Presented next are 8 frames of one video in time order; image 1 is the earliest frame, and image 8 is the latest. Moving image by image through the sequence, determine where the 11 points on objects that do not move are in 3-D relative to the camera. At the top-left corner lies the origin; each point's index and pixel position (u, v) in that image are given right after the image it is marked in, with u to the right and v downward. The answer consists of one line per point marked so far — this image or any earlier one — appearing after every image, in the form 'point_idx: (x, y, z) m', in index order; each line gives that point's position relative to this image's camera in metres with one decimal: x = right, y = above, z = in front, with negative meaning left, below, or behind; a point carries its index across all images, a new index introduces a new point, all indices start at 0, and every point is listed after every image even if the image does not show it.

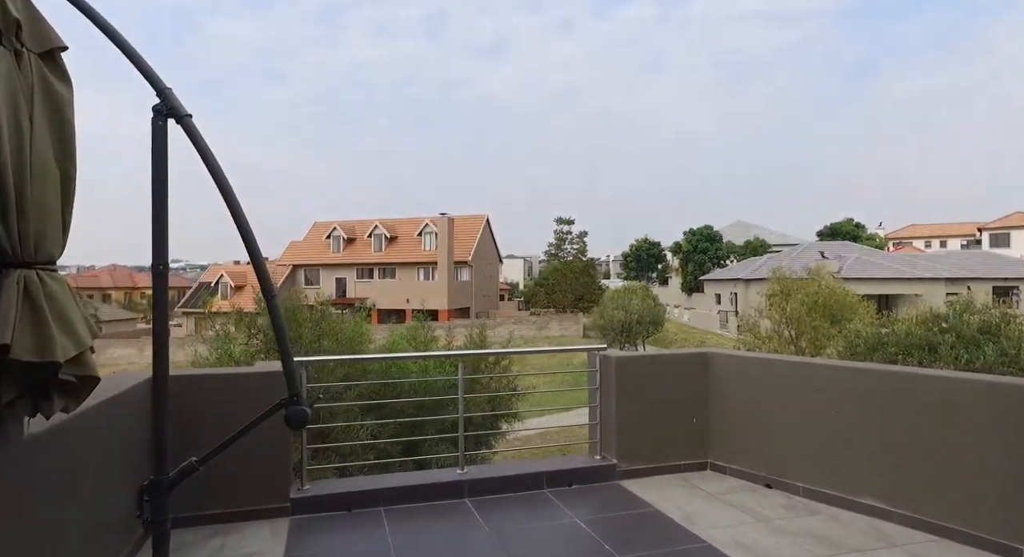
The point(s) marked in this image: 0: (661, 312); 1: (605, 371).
0: (+3.9, -0.9, +18.3) m
1: (+0.4, -0.5, +3.3) m
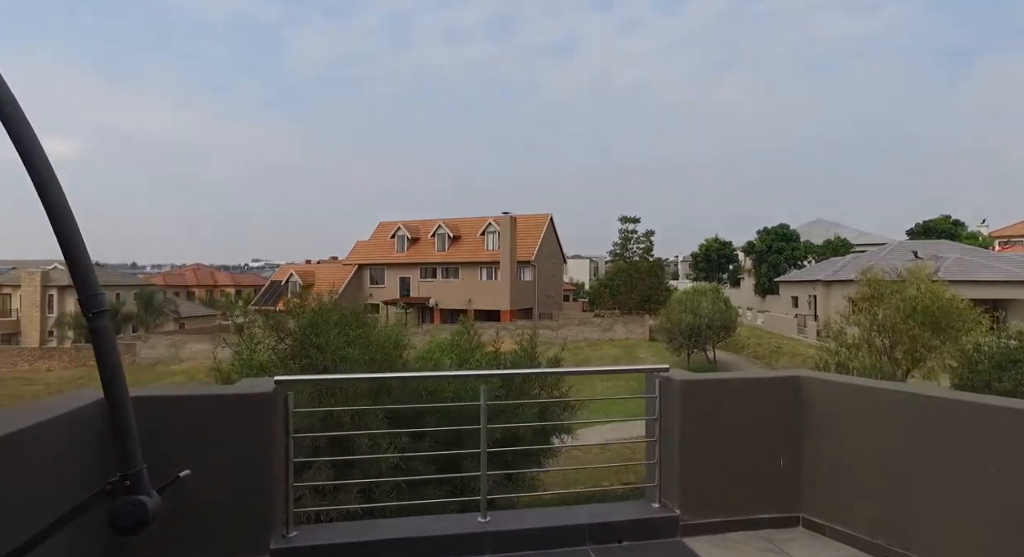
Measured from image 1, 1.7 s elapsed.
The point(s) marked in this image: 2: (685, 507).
0: (+5.5, -0.9, +17.3) m
1: (+0.6, -0.5, +2.7) m
2: (+0.6, -0.8, +2.6) m
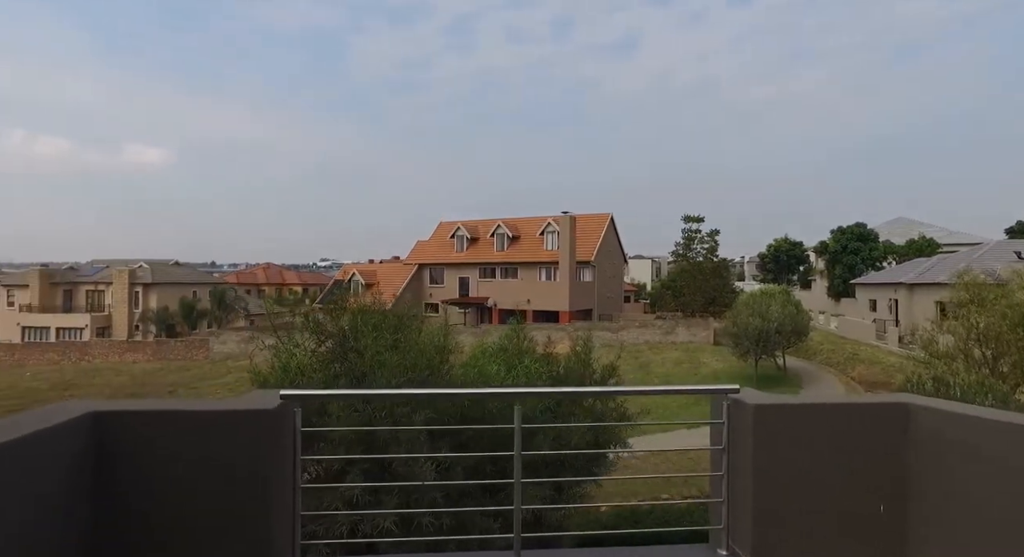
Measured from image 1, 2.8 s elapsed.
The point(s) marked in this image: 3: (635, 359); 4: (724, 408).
0: (+6.9, -1.0, +16.4) m
1: (+0.7, -0.5, +2.3) m
2: (+0.8, -0.9, +2.2) m
3: (+3.3, -2.2, +18.8) m
4: (+0.8, -0.5, +2.5) m
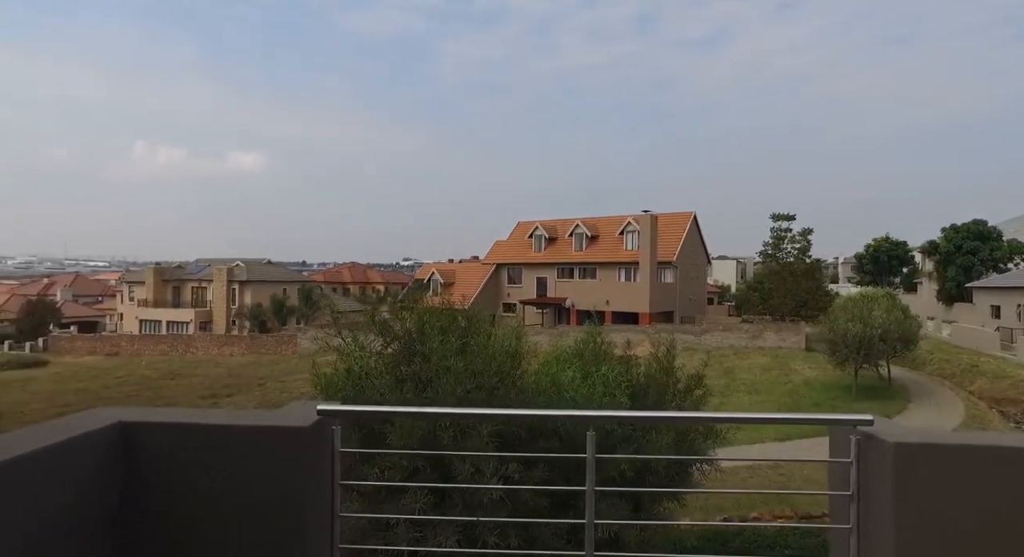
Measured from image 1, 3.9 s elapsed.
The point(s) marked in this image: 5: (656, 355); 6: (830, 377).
0: (+8.6, -1.0, +15.2) m
1: (+0.9, -0.5, +1.9) m
2: (+1.0, -0.9, +1.8) m
3: (+5.3, -2.2, +18.0) m
4: (+1.0, -0.5, +2.1) m
5: (+2.2, -1.2, +10.6) m
6: (+7.4, -2.3, +16.3) m
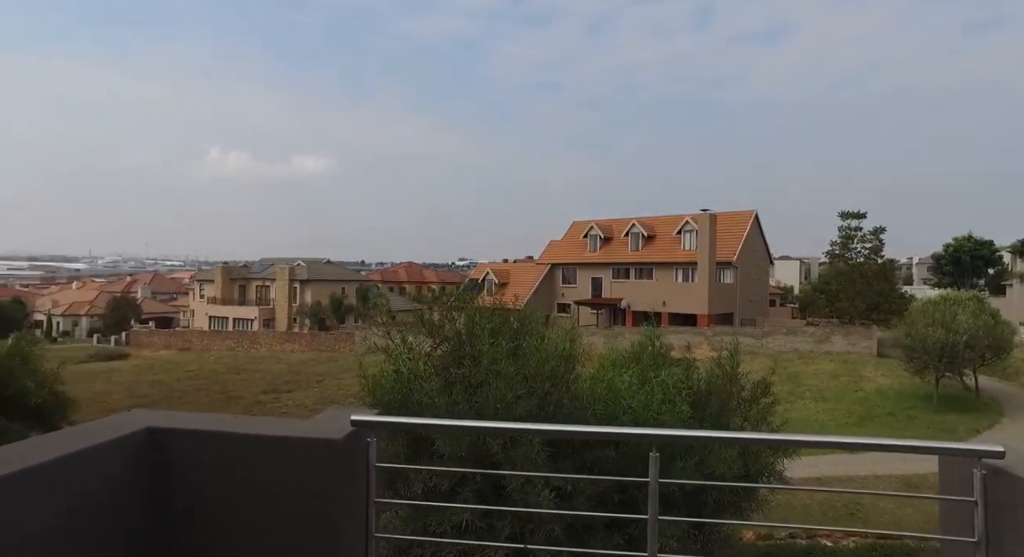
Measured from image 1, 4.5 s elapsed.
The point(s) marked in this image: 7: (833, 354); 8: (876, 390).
0: (+9.7, -1.1, +14.2) m
1: (+1.0, -0.5, +1.5) m
2: (+1.1, -0.9, +1.4) m
3: (+6.7, -2.2, +17.3) m
4: (+1.1, -0.5, +1.7) m
5: (+3.0, -1.2, +10.2) m
6: (+8.6, -2.3, +15.4) m
7: (+8.9, -2.1, +19.4) m
8: (+7.7, -2.4, +14.9) m
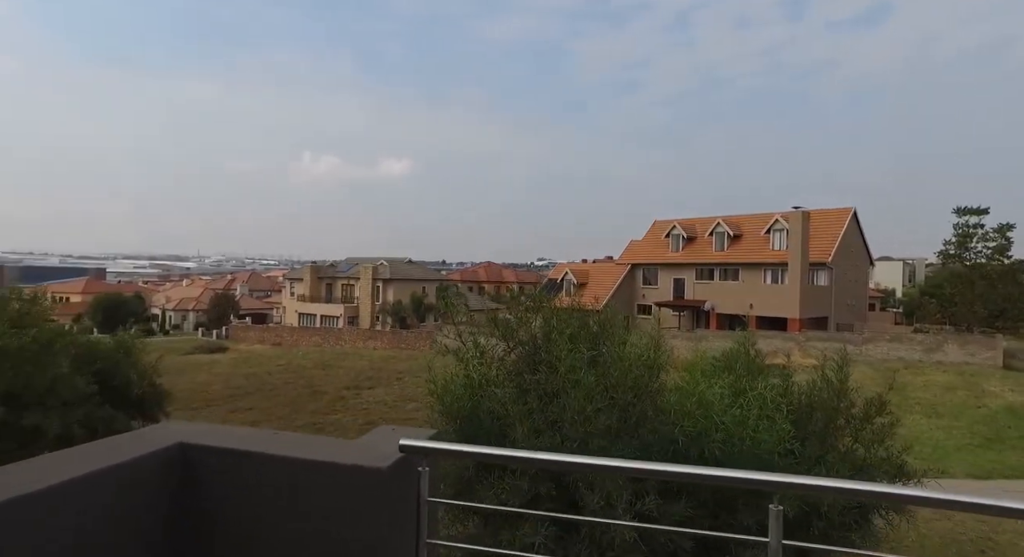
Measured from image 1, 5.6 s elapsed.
0: (+11.2, -1.1, +12.5) m
1: (+1.1, -0.5, +0.8) m
2: (+1.1, -0.9, +0.7) m
3: (+8.5, -2.3, +15.8) m
4: (+1.3, -0.5, +1.0) m
5: (+4.0, -1.2, +9.2) m
6: (+10.2, -2.4, +13.7) m
7: (+10.9, -2.1, +17.7) m
8: (+9.3, -2.4, +13.4) m
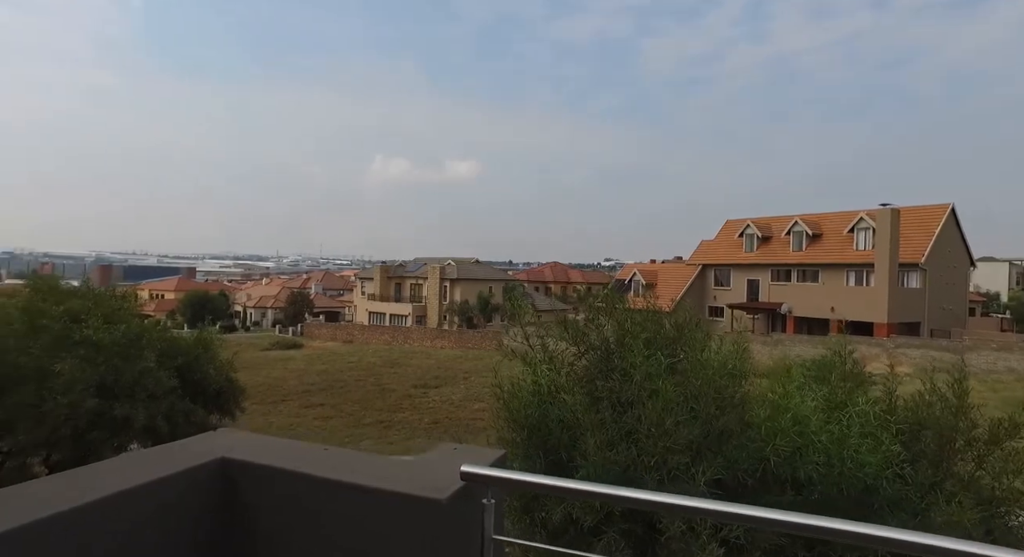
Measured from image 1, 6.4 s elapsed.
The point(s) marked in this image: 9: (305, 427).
0: (+12.3, -1.2, +10.8) m
1: (+1.2, -0.5, +0.1) m
2: (+1.2, -0.9, 0.0) m
3: (+10.0, -2.3, +14.4) m
4: (+1.4, -0.5, +0.3) m
5: (+4.9, -1.2, +8.2) m
6: (+11.4, -2.5, +12.2) m
7: (+12.6, -2.2, +16.0) m
8: (+10.5, -2.5, +11.9) m
9: (-5.7, -4.0, +19.6) m
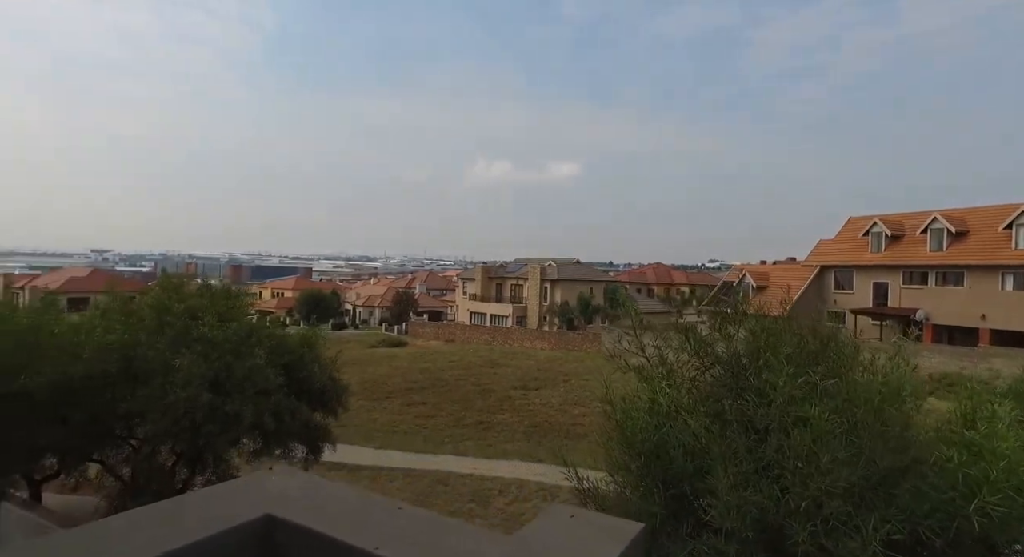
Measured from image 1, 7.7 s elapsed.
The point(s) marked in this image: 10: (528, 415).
0: (+13.7, -1.3, +7.4) m
1: (+1.2, -0.5, -1.6) m
2: (+1.2, -0.9, -1.7) m
3: (+11.9, -2.4, +11.3) m
4: (+1.4, -0.5, -1.4) m
5: (+6.0, -1.3, +5.9) m
6: (+13.0, -2.5, +8.9) m
7: (+14.7, -2.3, +12.6) m
8: (+12.0, -2.5, +8.8) m
9: (-2.9, -4.0, +18.7) m
10: (+0.4, -4.0, +19.7) m
